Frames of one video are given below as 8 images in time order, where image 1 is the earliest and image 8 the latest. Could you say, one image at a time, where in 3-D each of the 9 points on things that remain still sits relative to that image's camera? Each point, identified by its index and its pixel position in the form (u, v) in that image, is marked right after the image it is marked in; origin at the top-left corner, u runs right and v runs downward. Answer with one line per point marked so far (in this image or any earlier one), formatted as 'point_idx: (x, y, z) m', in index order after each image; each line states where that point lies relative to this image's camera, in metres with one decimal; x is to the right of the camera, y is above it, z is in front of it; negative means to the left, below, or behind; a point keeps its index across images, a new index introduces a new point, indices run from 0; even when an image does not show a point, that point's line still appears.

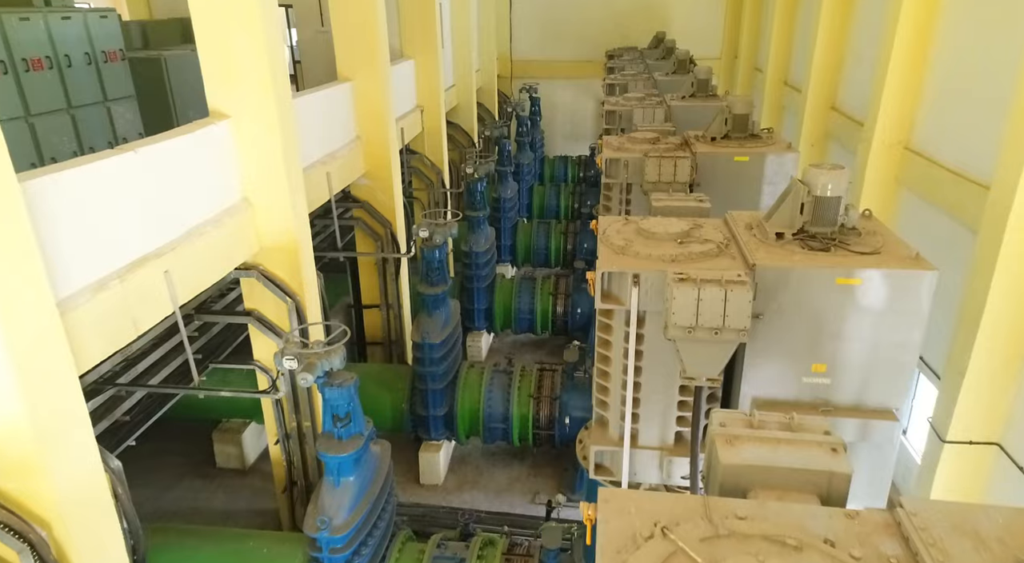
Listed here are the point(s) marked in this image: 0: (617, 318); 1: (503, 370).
0: (+0.5, -0.2, +3.1) m
1: (-0.1, -0.9, +6.4) m
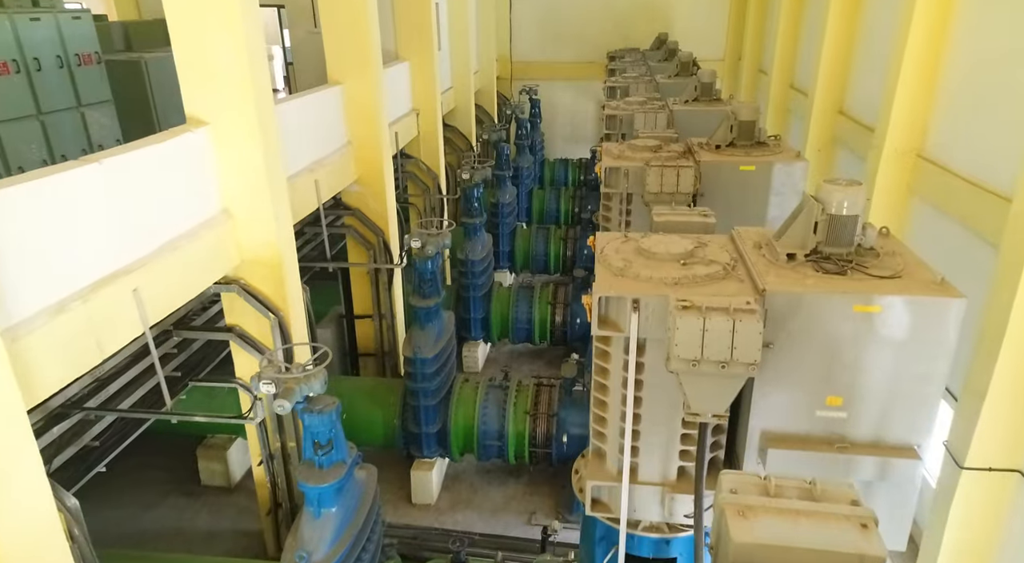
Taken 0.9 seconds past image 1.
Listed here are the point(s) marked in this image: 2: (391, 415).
0: (+0.5, -0.3, +2.9) m
1: (-0.1, -1.0, +6.2) m
2: (-1.1, -1.2, +6.0) m
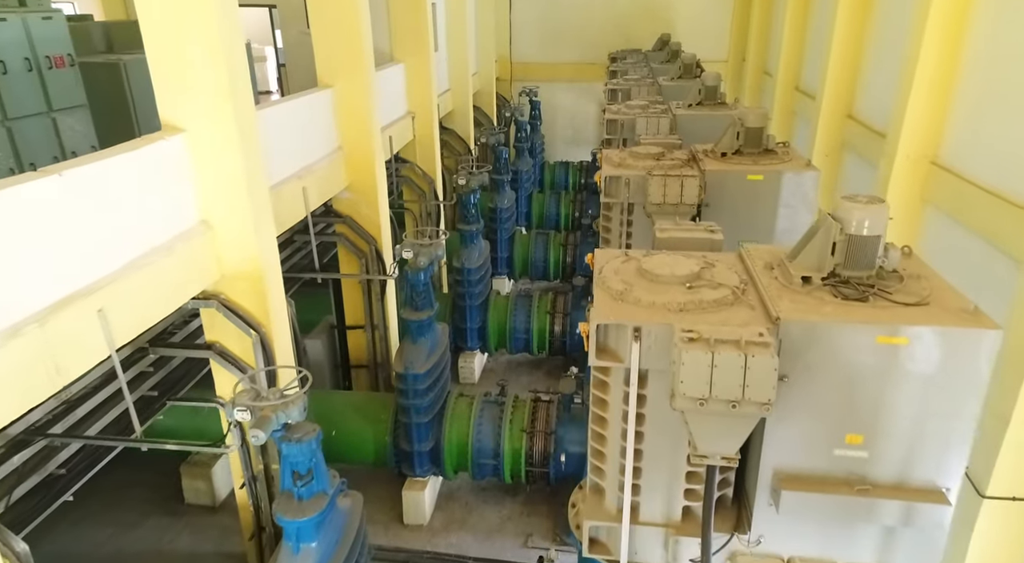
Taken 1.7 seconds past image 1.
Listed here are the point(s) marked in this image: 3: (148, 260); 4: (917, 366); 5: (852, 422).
0: (+0.4, -0.4, +2.7) m
1: (-0.2, -1.1, +5.9) m
2: (-1.2, -1.3, +5.8) m
3: (-2.0, +0.1, +3.6) m
4: (+1.5, -0.3, +2.4) m
5: (+1.3, -0.5, +2.5) m
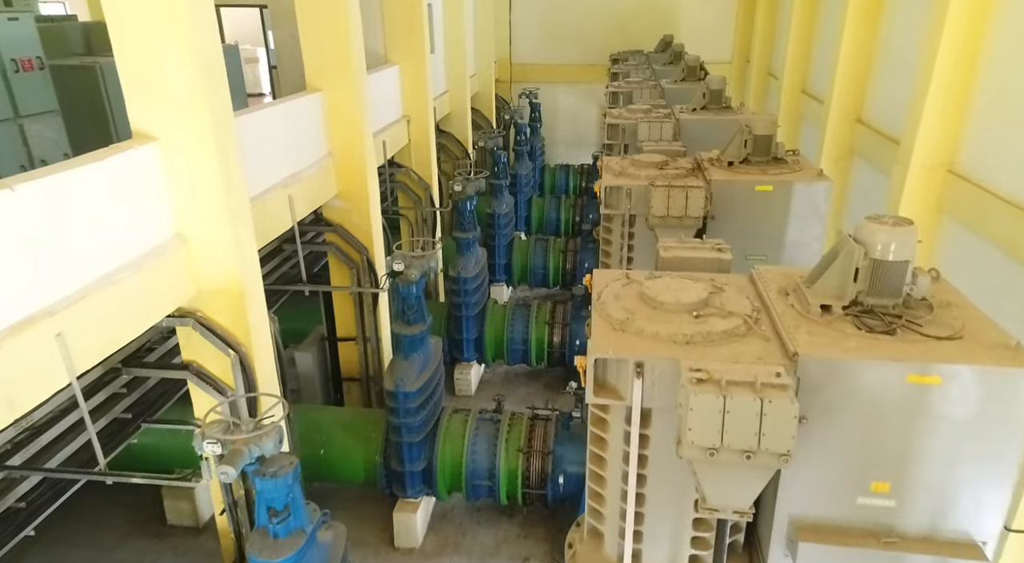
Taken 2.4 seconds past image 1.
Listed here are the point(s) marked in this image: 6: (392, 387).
0: (+0.4, -0.5, +2.4) m
1: (-0.2, -1.2, +5.7) m
2: (-1.2, -1.4, +5.6) m
3: (-2.0, 0.0, +3.4) m
4: (+1.5, -0.4, +2.2) m
5: (+1.3, -0.7, +2.3) m
6: (-1.0, -0.8, +5.2) m
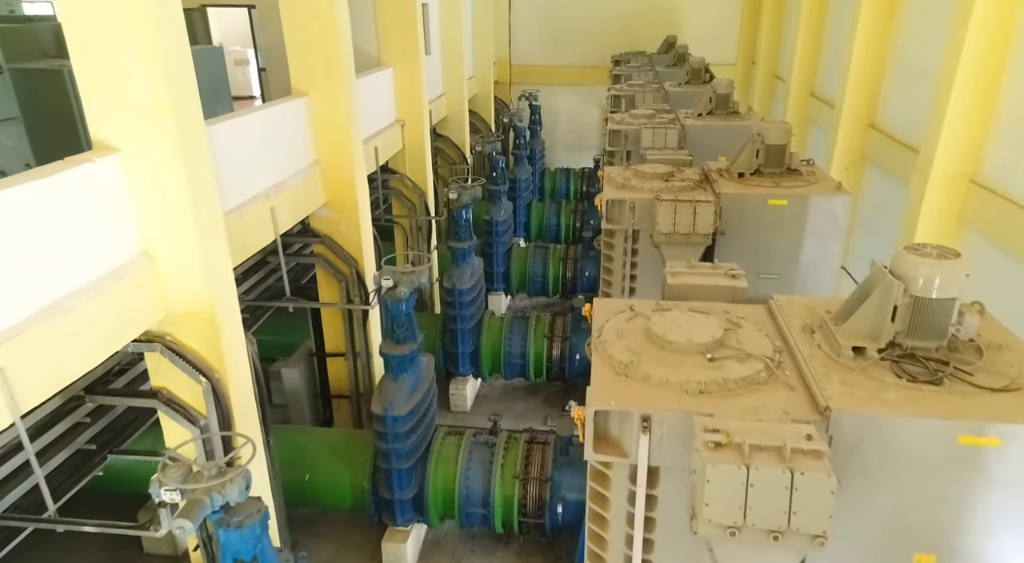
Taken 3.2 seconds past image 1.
0: (+0.3, -0.6, +2.1) m
1: (-0.2, -1.3, +5.4) m
2: (-1.2, -1.6, +5.3) m
3: (-2.1, -0.1, +3.1) m
4: (+1.4, -0.5, +1.9) m
5: (+1.2, -0.8, +2.0) m
6: (-1.0, -1.0, +4.9) m
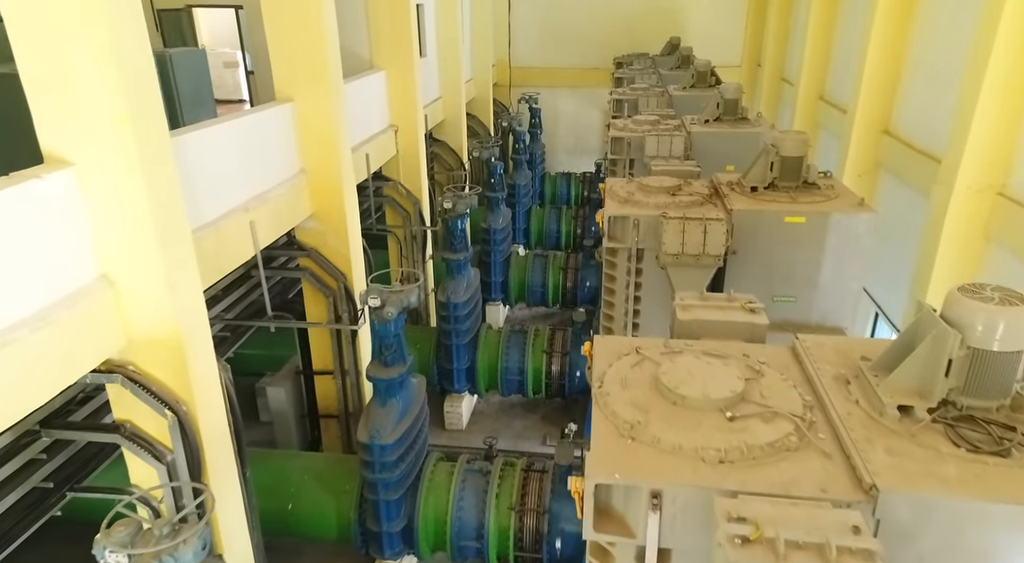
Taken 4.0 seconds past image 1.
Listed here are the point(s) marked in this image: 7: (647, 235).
0: (+0.3, -0.7, +1.8) m
1: (-0.3, -1.4, +5.1) m
2: (-1.3, -1.7, +4.9) m
3: (-2.1, -0.2, +2.8) m
4: (+1.4, -0.7, +1.6) m
5: (+1.2, -0.9, +1.7) m
6: (-1.0, -1.1, +4.6) m
7: (+0.8, +0.3, +3.8) m
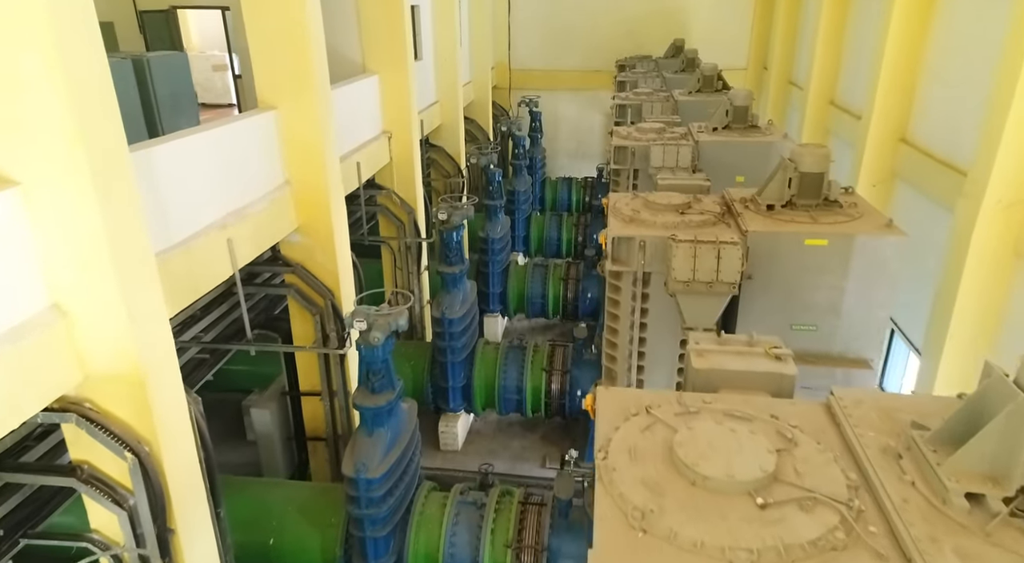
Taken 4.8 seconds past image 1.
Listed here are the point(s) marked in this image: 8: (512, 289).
0: (+0.3, -0.9, +1.5) m
1: (-0.3, -1.6, +4.8) m
2: (-1.3, -1.8, +4.6) m
3: (-2.1, -0.4, +2.4) m
4: (+1.3, -0.8, +1.2) m
5: (+1.2, -1.1, +1.4) m
6: (-1.1, -1.2, +4.3) m
7: (+0.8, +0.1, +3.4) m
8: (0.0, -0.1, +8.7) m
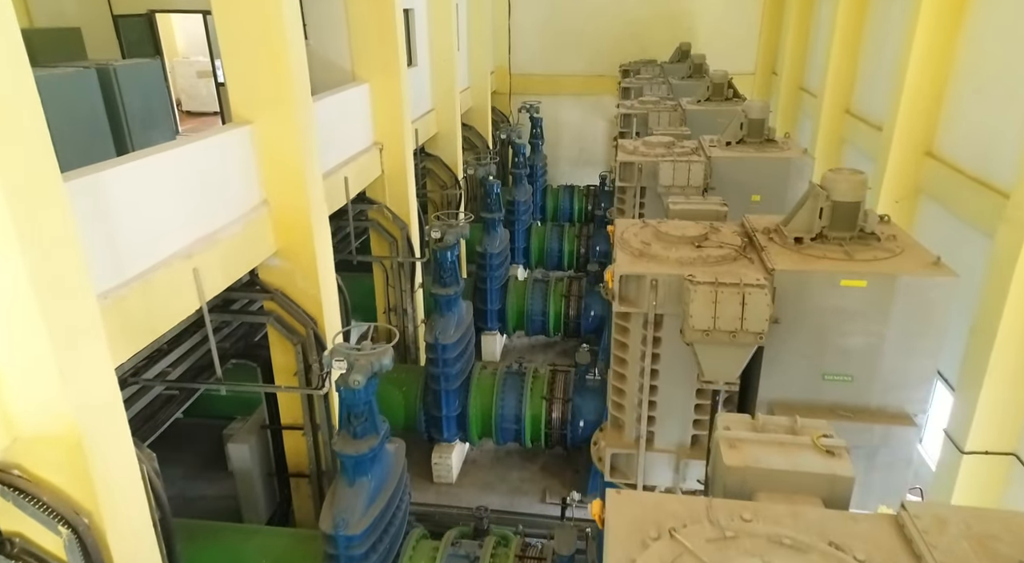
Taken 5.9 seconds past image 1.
0: (+0.2, -1.1, +1.1) m
1: (-0.3, -1.8, +4.3) m
2: (-1.3, -2.0, +4.2) m
3: (-2.2, -0.6, +2.0) m
4: (+1.3, -1.0, +0.8) m
5: (+1.1, -1.3, +0.9) m
6: (-1.1, -1.4, +3.9) m
7: (+0.7, -0.1, +3.0) m
8: (0.0, -0.3, +8.3) m
